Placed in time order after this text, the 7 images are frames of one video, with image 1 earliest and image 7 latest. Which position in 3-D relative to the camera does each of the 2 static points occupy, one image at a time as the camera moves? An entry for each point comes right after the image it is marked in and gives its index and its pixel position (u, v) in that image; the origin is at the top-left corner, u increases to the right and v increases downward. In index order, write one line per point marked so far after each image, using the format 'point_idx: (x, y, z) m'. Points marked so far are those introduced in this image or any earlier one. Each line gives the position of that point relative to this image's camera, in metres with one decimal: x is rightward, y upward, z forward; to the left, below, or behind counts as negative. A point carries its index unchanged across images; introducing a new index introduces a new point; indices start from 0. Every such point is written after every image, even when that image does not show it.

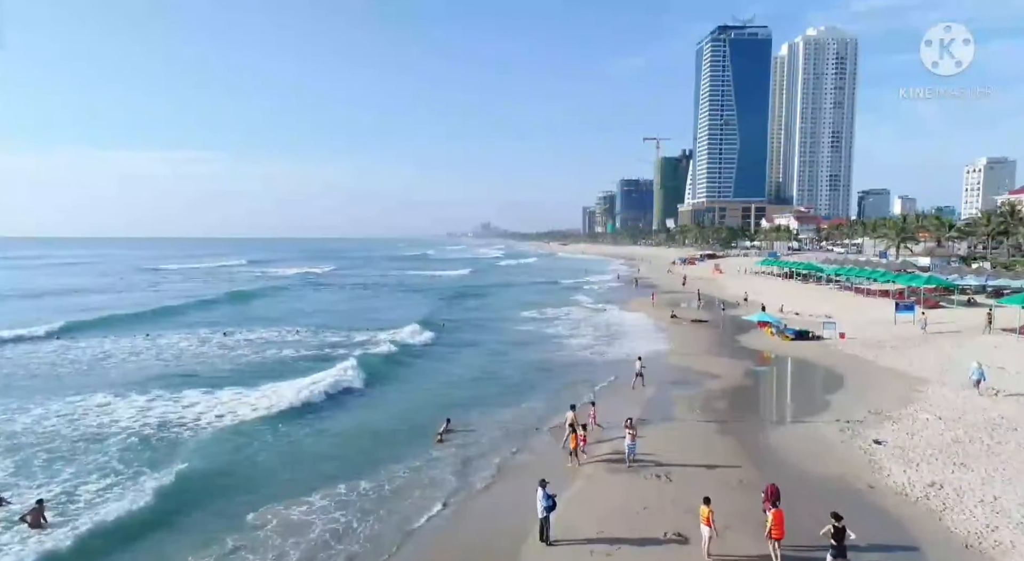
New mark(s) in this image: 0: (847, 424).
0: (+7.5, -3.2, +16.1) m
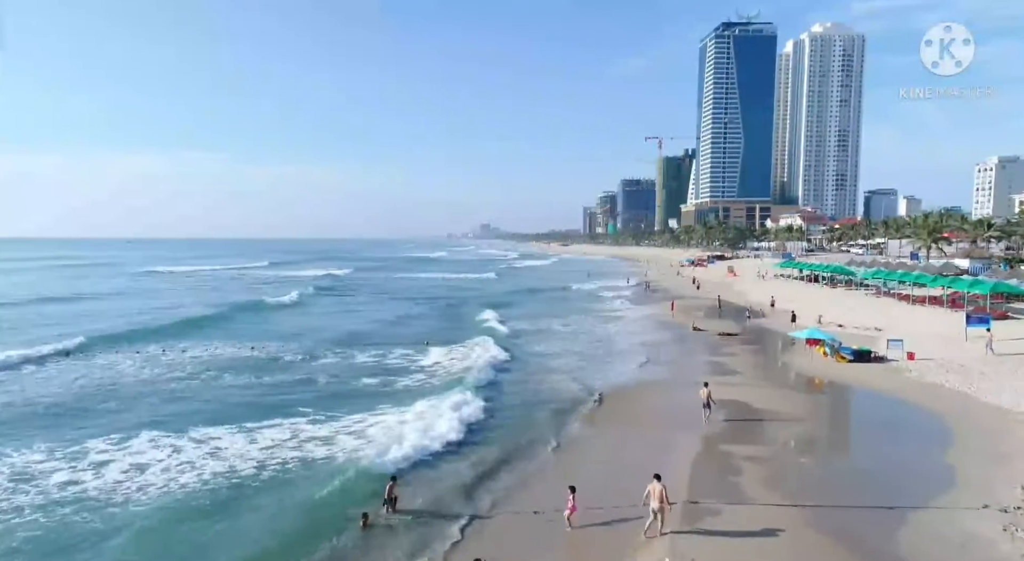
0: (+7.4, -3.5, +10.8) m
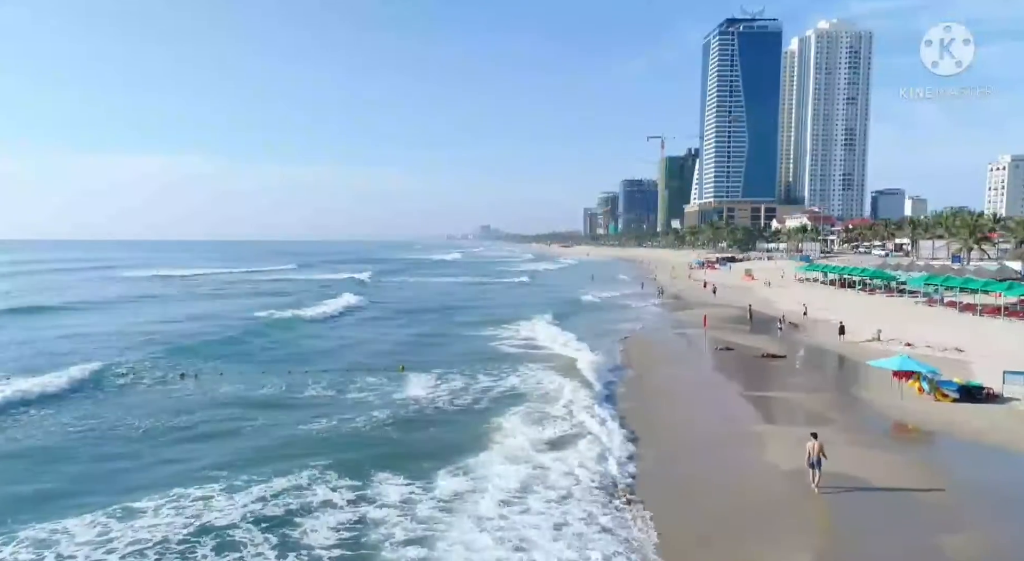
0: (+7.3, -3.8, +4.8) m
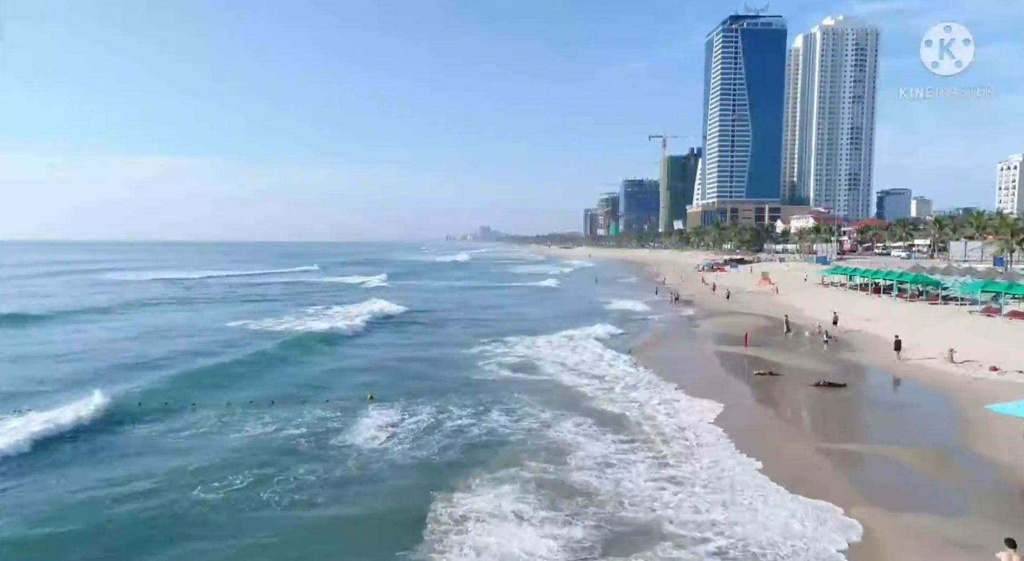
0: (+7.2, -4.1, -0.3) m
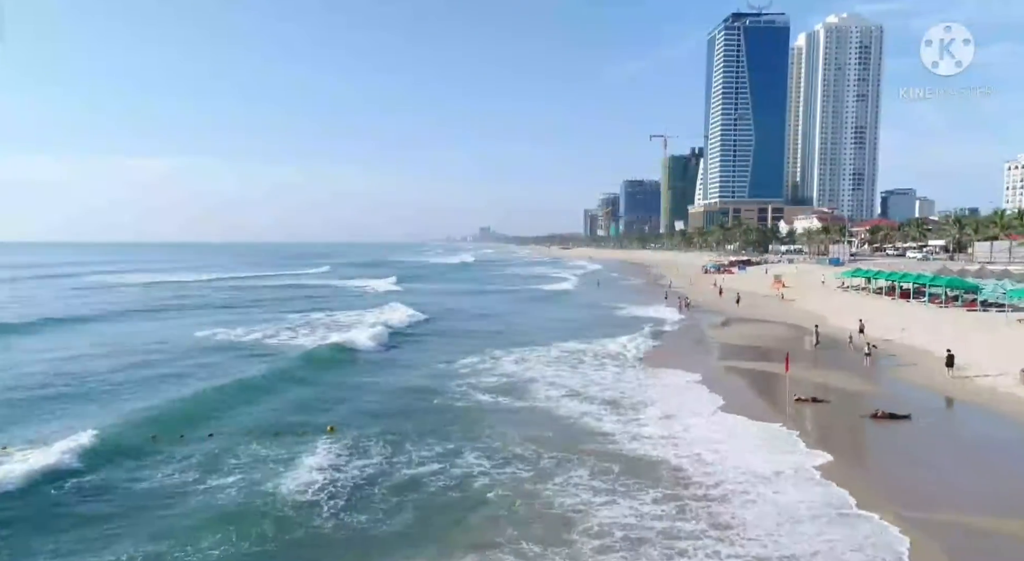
0: (+7.0, -4.3, -4.0) m
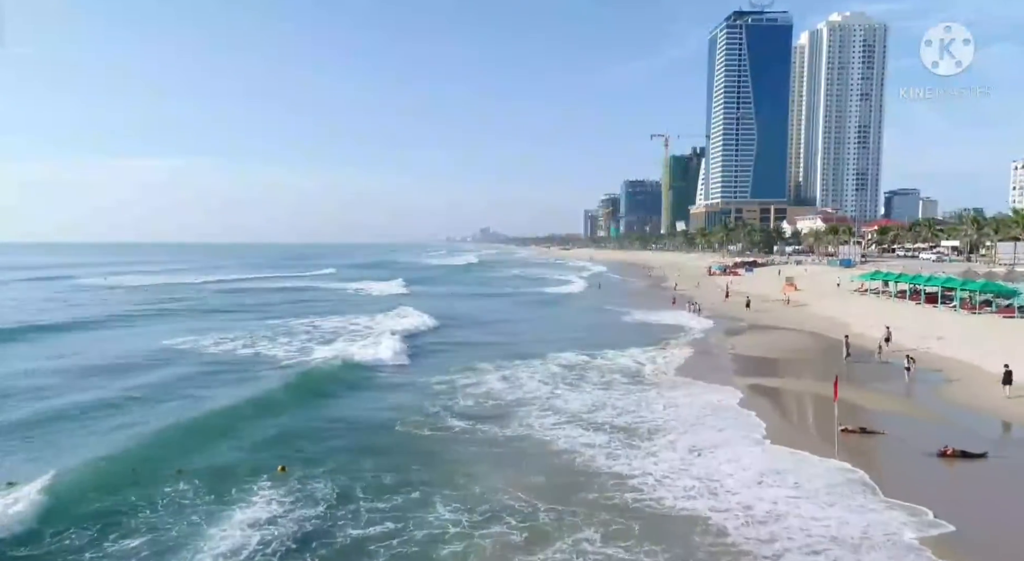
0: (+6.9, -4.5, -7.2) m
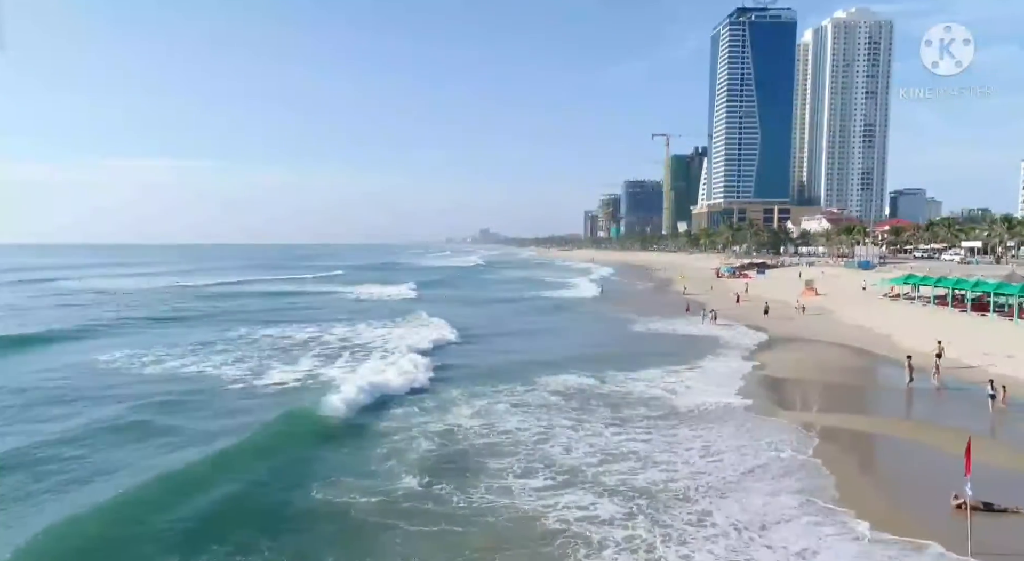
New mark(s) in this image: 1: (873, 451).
0: (+6.6, -4.7, -12.0) m
1: (+8.6, -3.9, +16.5) m
